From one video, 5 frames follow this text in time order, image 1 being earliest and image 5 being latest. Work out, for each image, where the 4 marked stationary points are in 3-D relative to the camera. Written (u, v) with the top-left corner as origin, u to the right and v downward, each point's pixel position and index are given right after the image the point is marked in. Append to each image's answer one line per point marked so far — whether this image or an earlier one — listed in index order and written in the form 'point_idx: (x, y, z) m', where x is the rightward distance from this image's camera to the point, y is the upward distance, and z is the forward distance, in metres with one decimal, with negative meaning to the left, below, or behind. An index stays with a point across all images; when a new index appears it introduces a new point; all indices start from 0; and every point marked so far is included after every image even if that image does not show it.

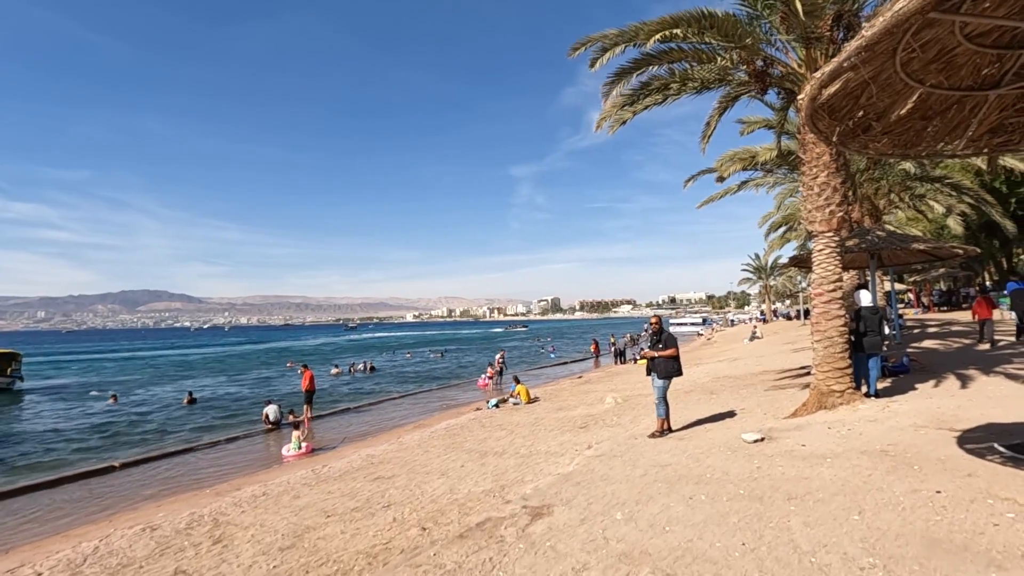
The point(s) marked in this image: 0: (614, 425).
0: (+2.0, -2.7, +10.6) m
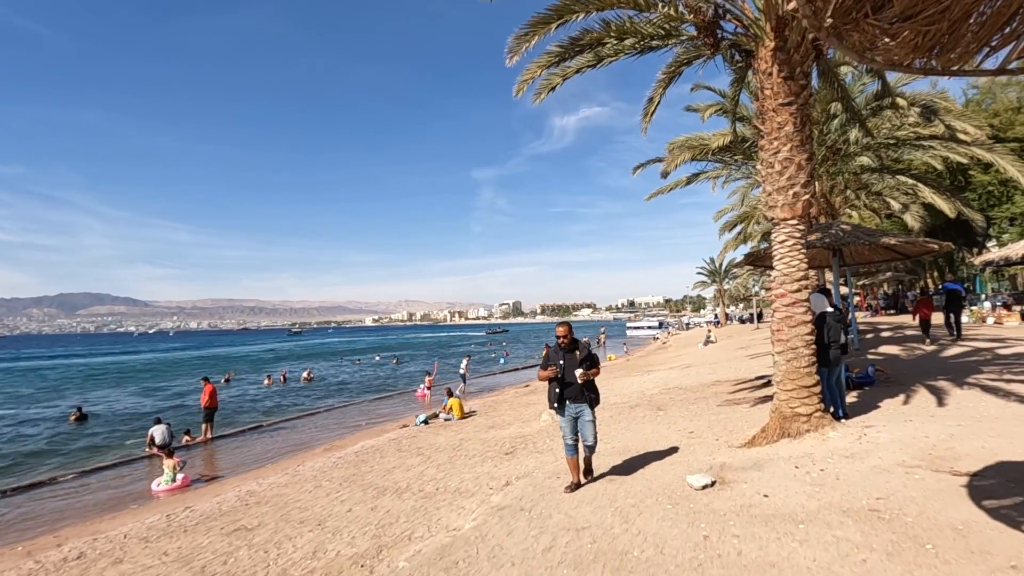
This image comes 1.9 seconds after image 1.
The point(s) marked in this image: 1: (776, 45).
0: (+0.5, -2.7, +8.9) m
1: (+3.2, +2.9, +6.4) m
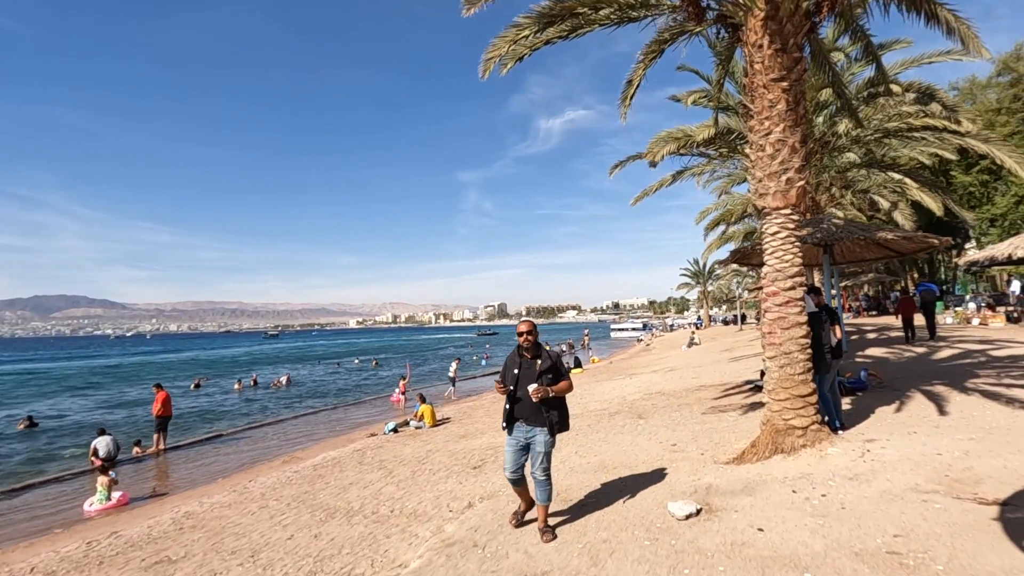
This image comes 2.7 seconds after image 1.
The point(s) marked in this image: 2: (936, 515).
0: (0.0, -2.7, +8.2) m
1: (+2.7, +2.9, +5.7) m
2: (+2.9, -1.6, +3.7) m
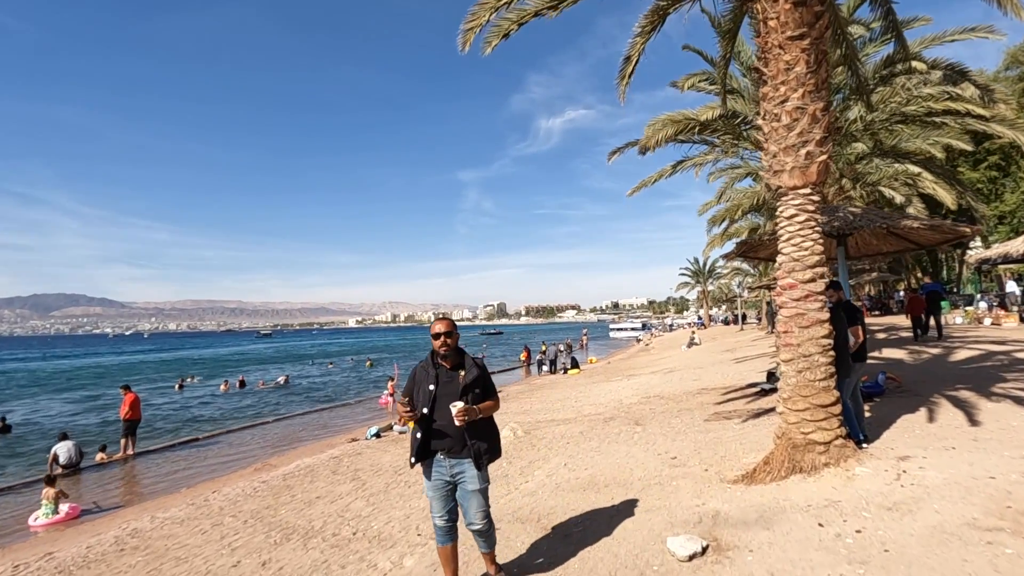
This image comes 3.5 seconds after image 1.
0: (-0.2, -2.6, +7.3) m
1: (+2.5, +3.0, +4.9) m
2: (+2.7, -1.5, +2.9) m
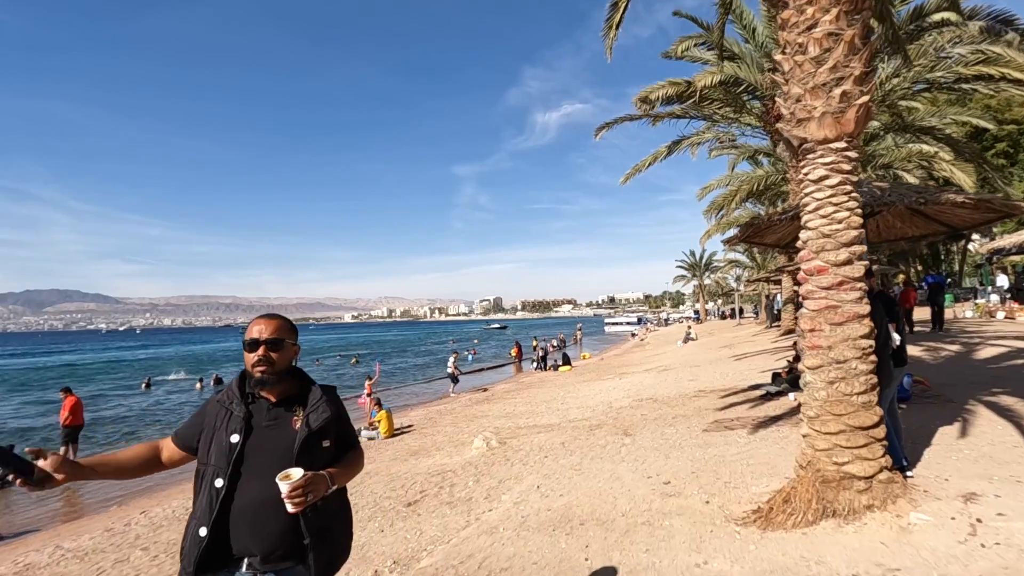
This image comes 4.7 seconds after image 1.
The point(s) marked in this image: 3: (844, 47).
0: (-0.7, -2.5, +6.2) m
1: (+2.1, +3.1, +3.7) m
2: (+2.3, -1.4, +1.7) m
3: (+2.3, +1.7, +3.7) m
